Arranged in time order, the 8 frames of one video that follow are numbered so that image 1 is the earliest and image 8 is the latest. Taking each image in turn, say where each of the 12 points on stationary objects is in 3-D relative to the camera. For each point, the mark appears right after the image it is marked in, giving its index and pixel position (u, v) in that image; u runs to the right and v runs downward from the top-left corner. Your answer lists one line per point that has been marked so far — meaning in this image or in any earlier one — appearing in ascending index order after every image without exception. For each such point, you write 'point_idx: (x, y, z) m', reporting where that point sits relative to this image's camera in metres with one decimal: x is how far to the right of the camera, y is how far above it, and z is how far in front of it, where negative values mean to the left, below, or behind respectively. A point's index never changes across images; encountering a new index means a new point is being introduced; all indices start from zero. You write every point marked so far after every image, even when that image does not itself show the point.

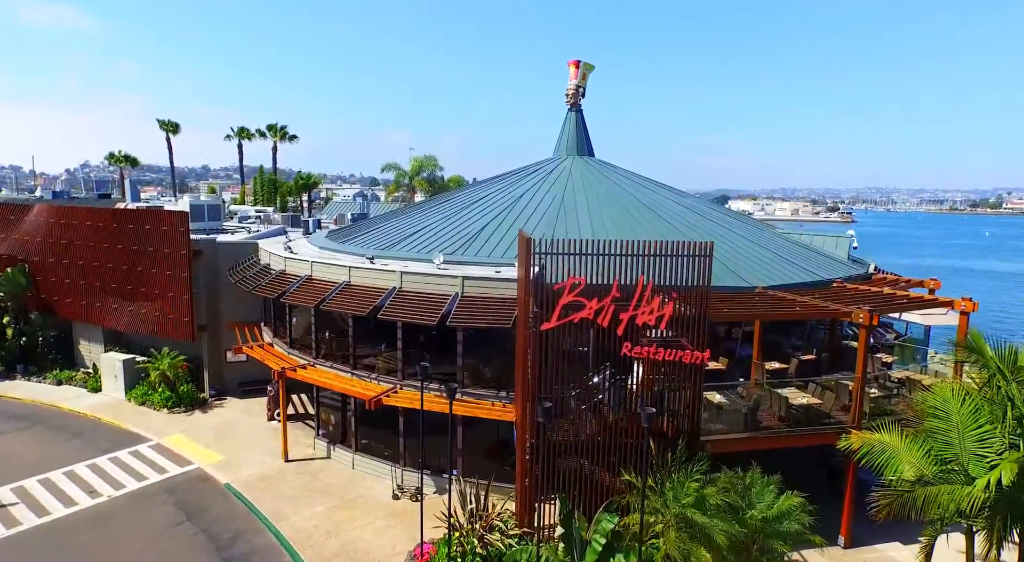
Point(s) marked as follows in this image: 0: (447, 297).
0: (-2.0, -0.6, +19.3) m
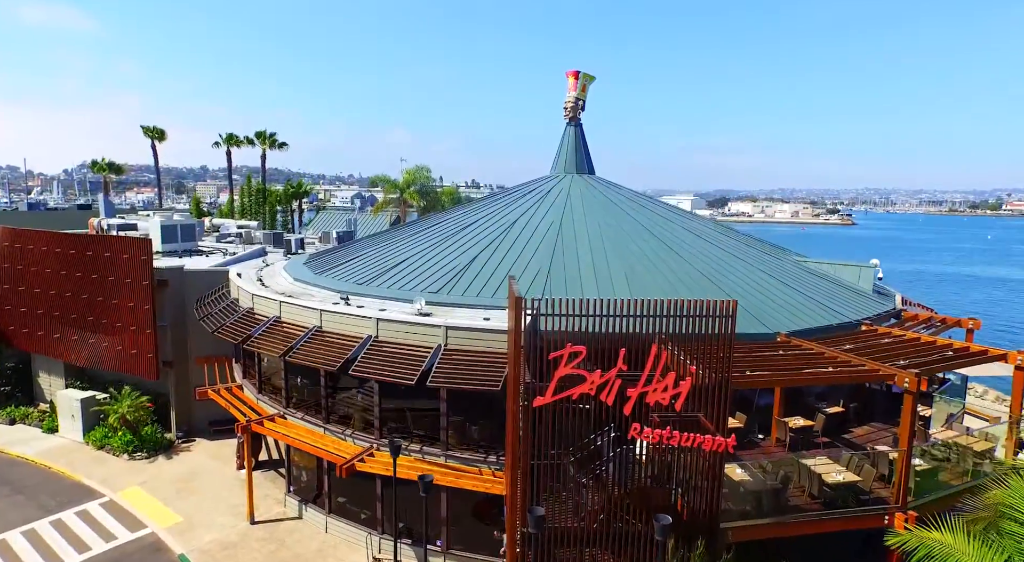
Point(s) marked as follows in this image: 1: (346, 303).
0: (-2.2, -1.9, +17.0) m
1: (-5.2, -0.7, +20.0) m
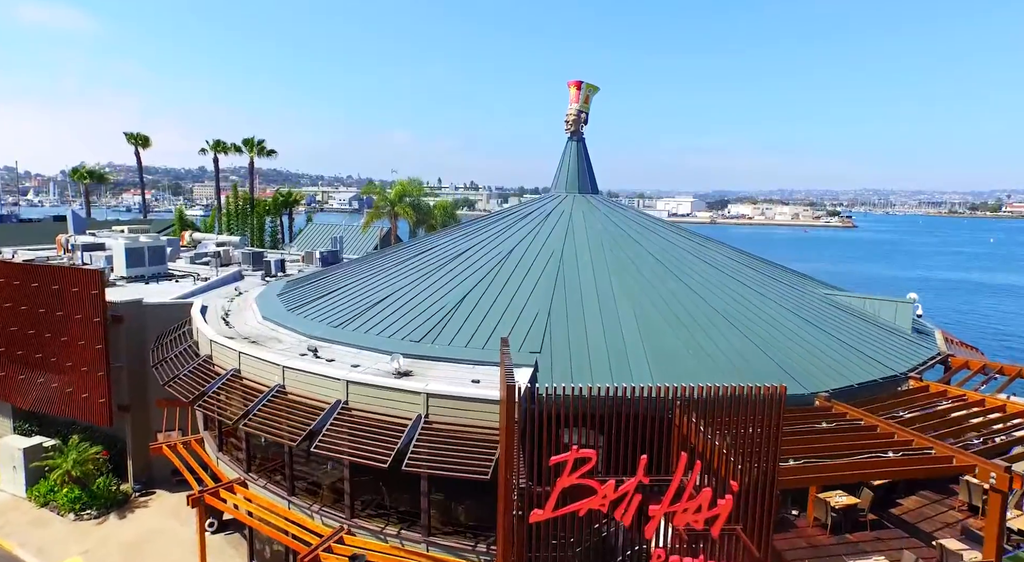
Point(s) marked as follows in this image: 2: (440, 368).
0: (-2.4, -3.2, +14.3) m
1: (-5.3, -2.0, +17.3) m
2: (-1.8, -2.2, +16.2) m
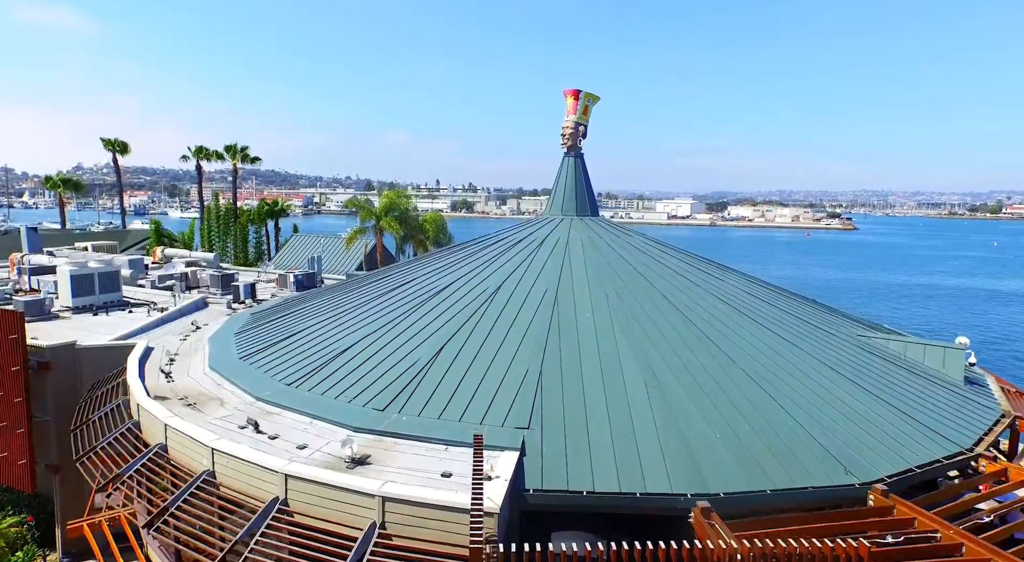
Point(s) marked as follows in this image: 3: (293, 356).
0: (-2.7, -4.4, +11.2) m
1: (-5.7, -3.3, +14.3) m
2: (-2.2, -3.5, +13.1) m
3: (-6.5, -2.2, +18.9) m
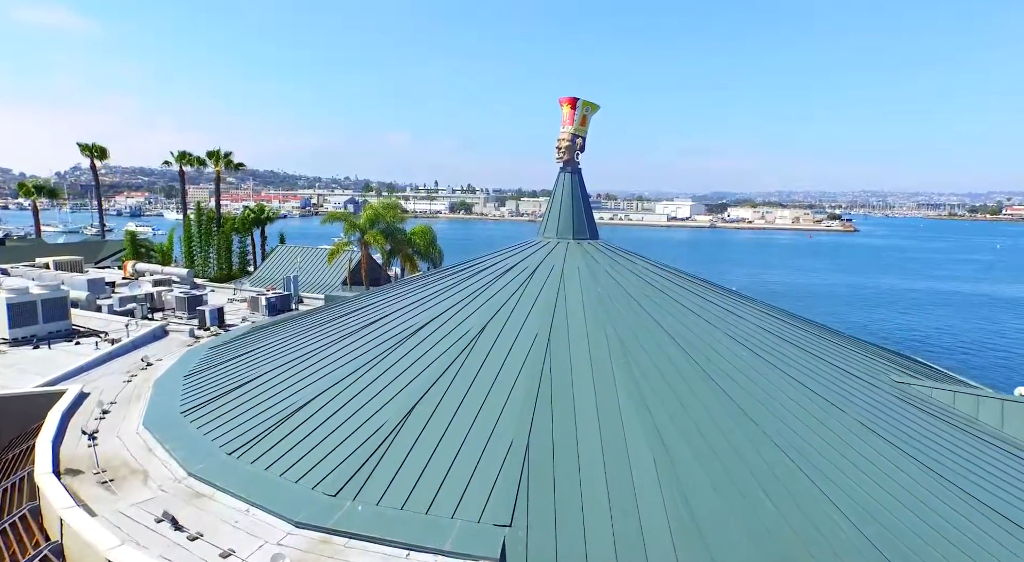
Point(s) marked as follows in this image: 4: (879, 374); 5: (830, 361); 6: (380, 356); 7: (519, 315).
0: (-3.1, -5.5, +8.5) m
1: (-6.1, -4.3, +11.5) m
2: (-2.5, -4.5, +10.4) m
3: (-6.8, -3.3, +16.2) m
4: (+10.6, -2.6, +18.8) m
5: (+9.1, -2.3, +18.6) m
6: (-3.8, -2.1, +18.1) m
7: (+0.1, -1.0, +18.5) m
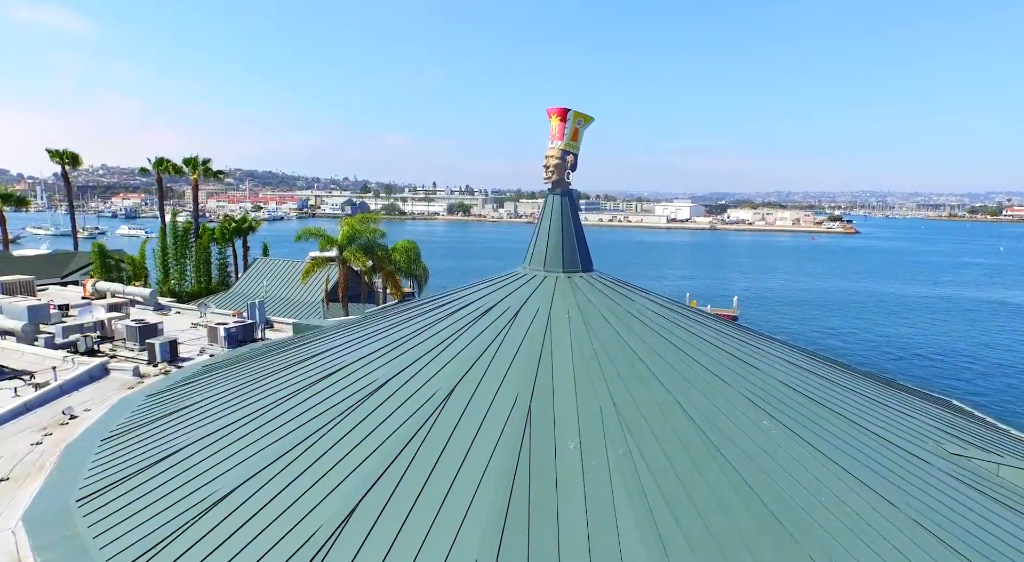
0: (-3.7, -6.7, +5.4) m
1: (-6.6, -5.5, +8.4) m
2: (-3.1, -5.7, +7.3) m
3: (-7.4, -4.5, +13.1) m
4: (+10.0, -3.8, +15.7) m
5: (+8.5, -3.5, +15.6) m
6: (-4.4, -3.4, +15.0) m
7: (-0.5, -2.2, +15.5) m
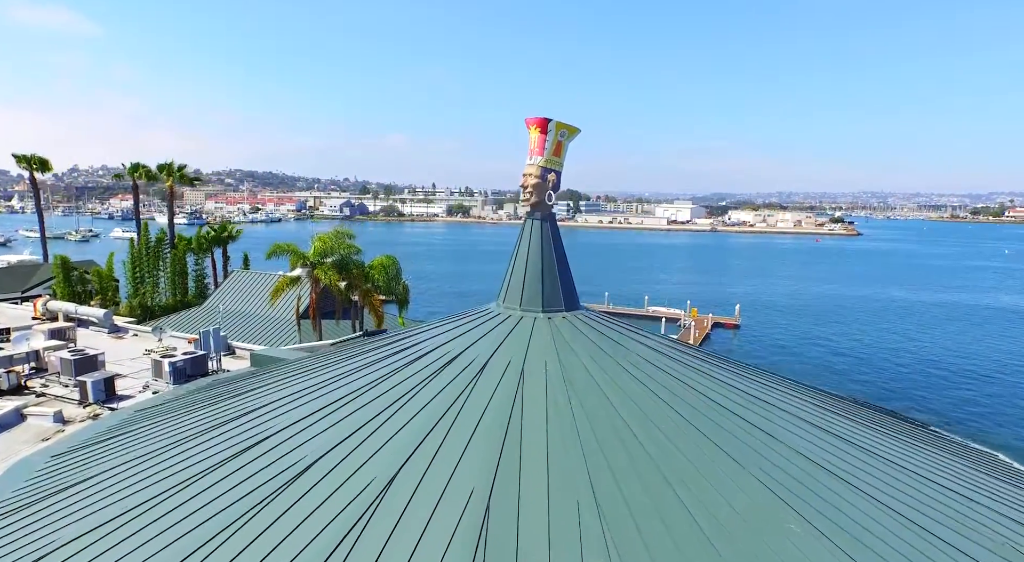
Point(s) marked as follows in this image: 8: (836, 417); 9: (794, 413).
0: (-4.4, -7.7, +2.3) m
1: (-7.4, -6.6, +5.4) m
2: (-3.9, -6.8, +4.2) m
3: (-8.2, -5.5, +10.0) m
4: (+9.2, -4.9, +12.6) m
5: (+7.8, -4.6, +12.5) m
6: (-5.2, -4.4, +11.9) m
7: (-1.2, -3.3, +12.4) m
8: (+7.4, -3.4, +15.0) m
9: (+6.2, -3.3, +14.4) m
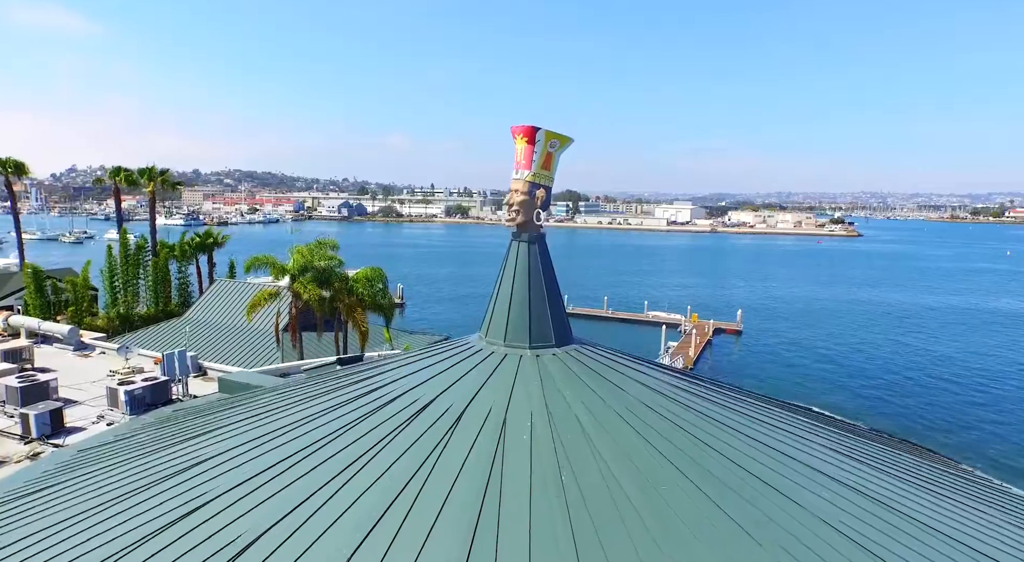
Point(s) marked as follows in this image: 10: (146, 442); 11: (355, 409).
0: (-4.8, -8.5, +0.2) m
1: (-7.8, -7.3, +3.2) m
2: (-4.3, -7.5, +2.1) m
3: (-8.6, -6.3, +7.9) m
4: (+8.8, -5.6, +10.5) m
5: (+7.4, -5.3, +10.4) m
6: (-5.5, -5.1, +9.8) m
7: (-1.6, -4.0, +10.2) m
8: (+7.0, -4.2, +12.8) m
9: (+5.8, -4.1, +12.3) m
10: (-11.2, -4.9, +18.2) m
11: (-3.1, -3.2, +12.9) m
